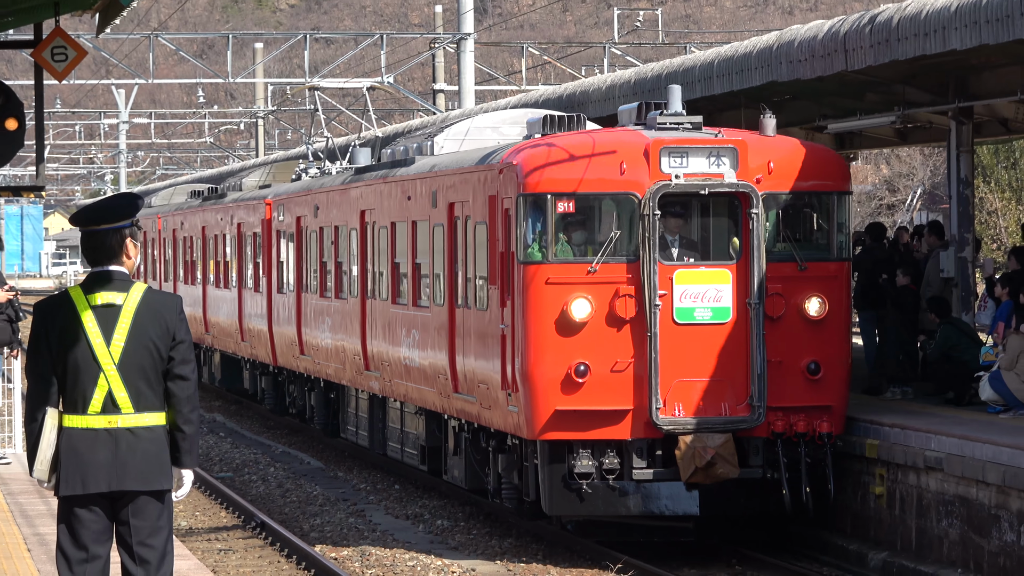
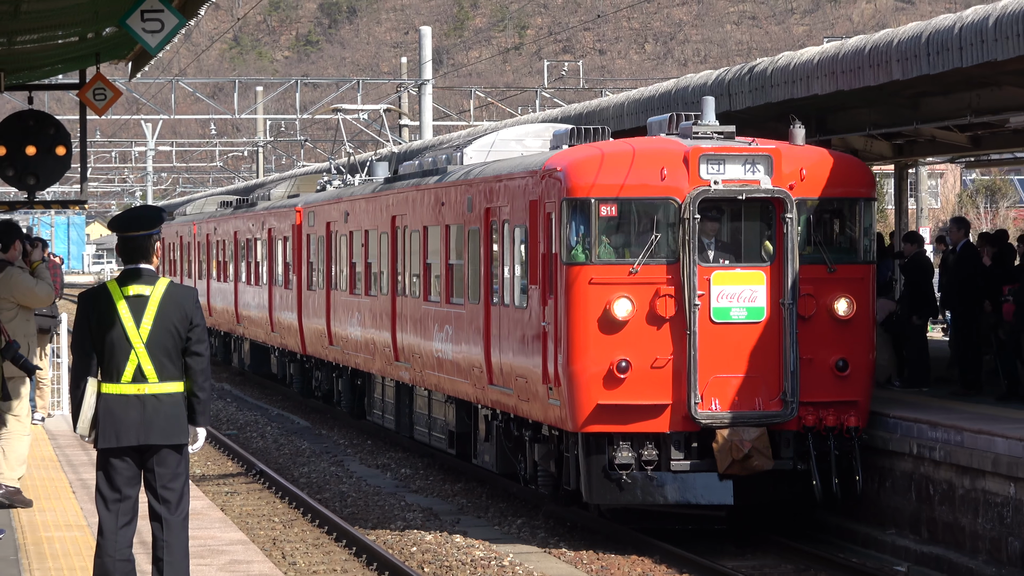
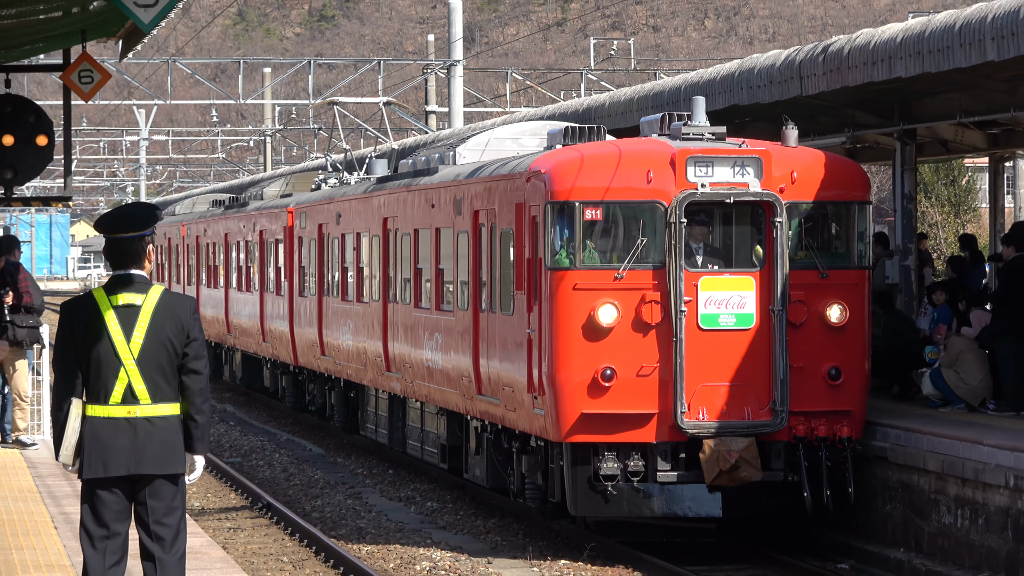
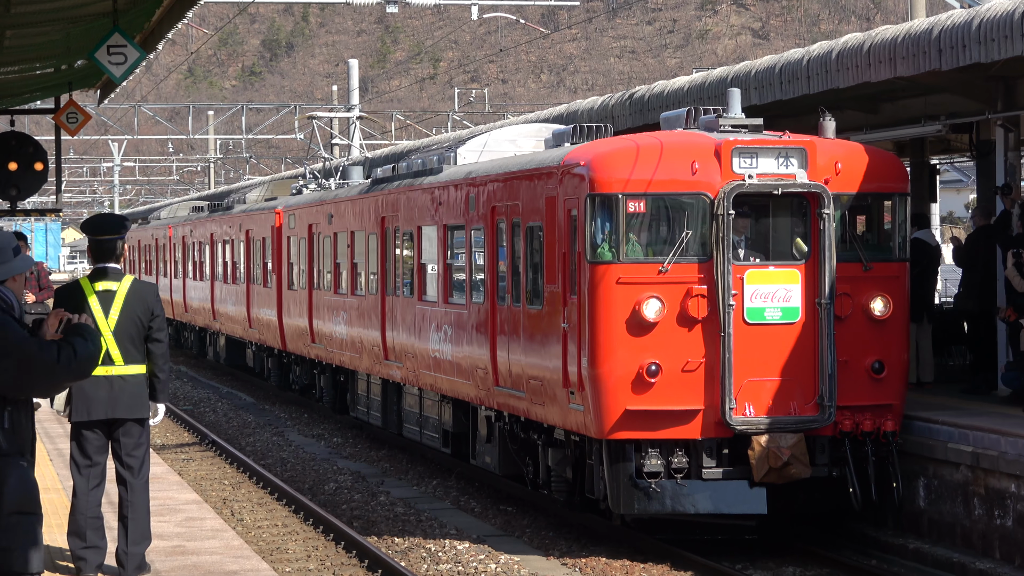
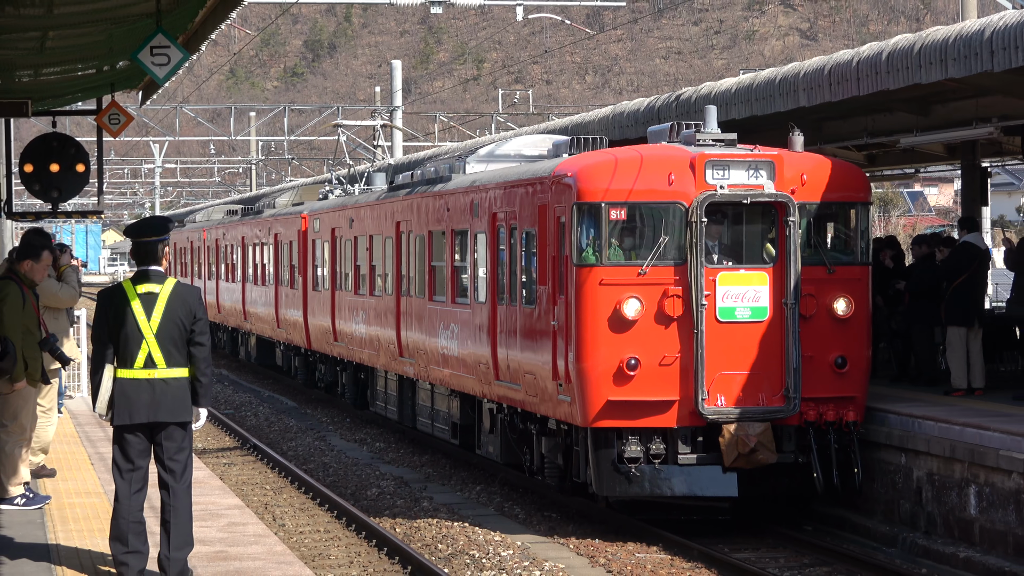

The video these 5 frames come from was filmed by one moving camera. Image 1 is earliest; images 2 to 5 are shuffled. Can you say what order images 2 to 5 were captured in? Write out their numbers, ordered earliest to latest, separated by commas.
3, 2, 5, 4
